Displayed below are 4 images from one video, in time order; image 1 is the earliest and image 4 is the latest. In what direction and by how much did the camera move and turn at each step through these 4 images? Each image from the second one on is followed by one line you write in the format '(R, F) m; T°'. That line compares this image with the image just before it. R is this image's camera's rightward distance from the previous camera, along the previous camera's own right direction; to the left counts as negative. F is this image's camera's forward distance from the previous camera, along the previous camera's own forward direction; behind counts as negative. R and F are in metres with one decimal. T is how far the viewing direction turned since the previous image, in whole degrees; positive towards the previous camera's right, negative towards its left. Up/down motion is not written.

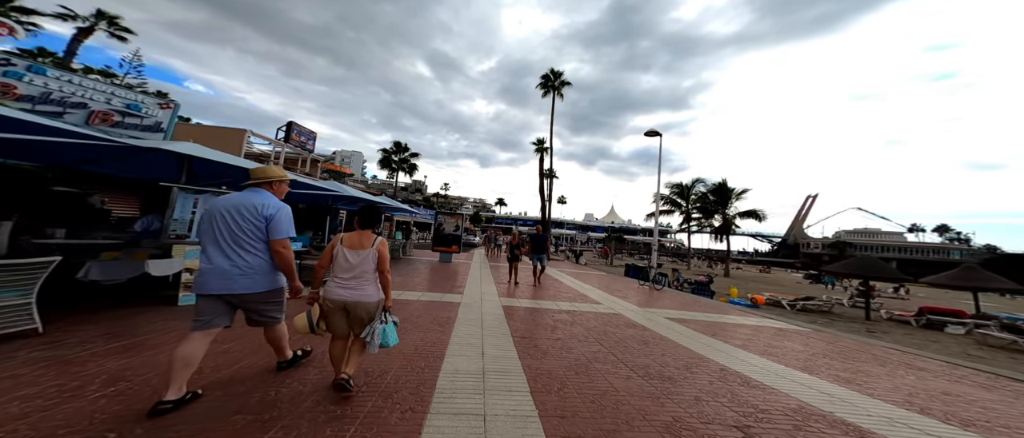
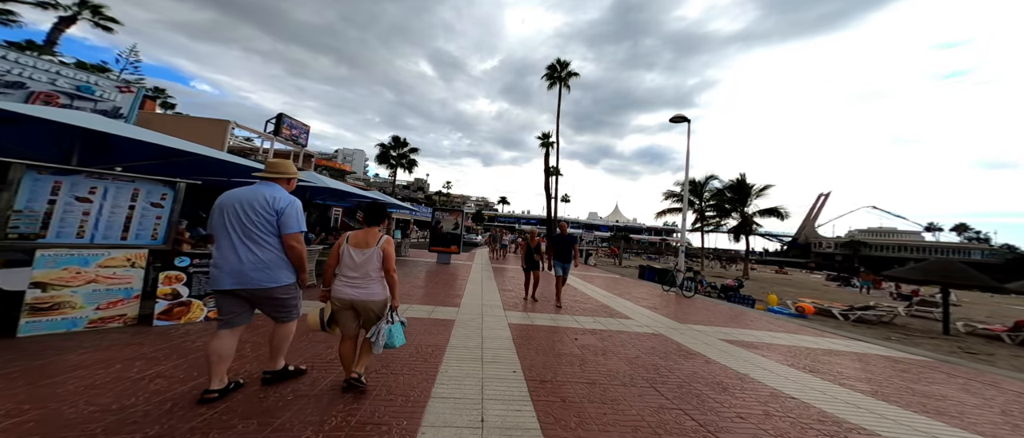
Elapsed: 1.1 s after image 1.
(-0.1, +1.4) m; -1°
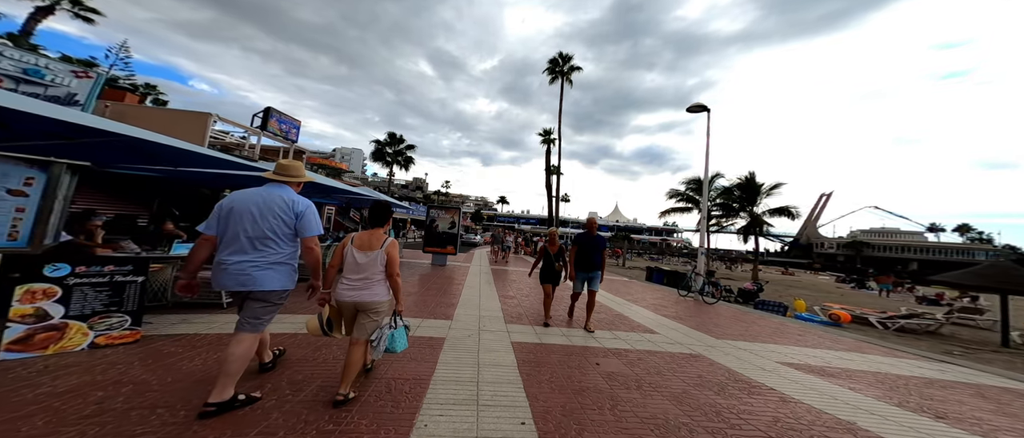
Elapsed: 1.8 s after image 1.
(-0.1, +0.9) m; 0°
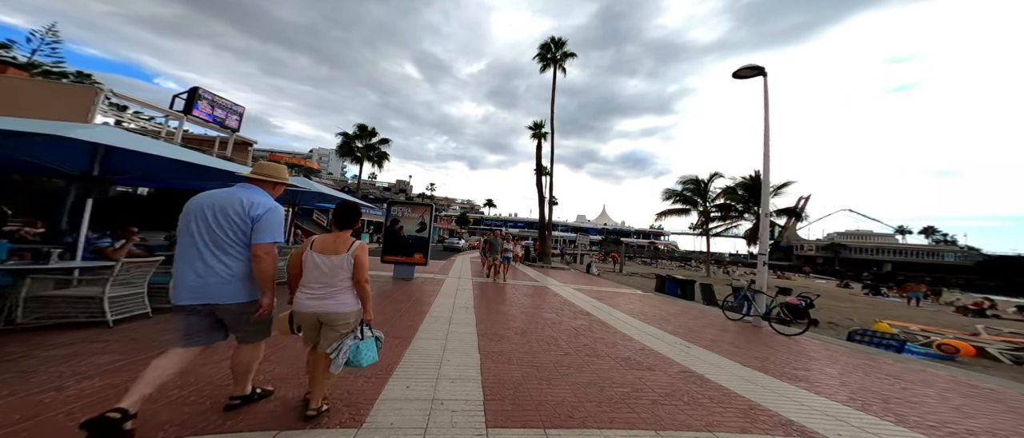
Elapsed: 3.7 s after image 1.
(0.0, +2.6) m; +3°
